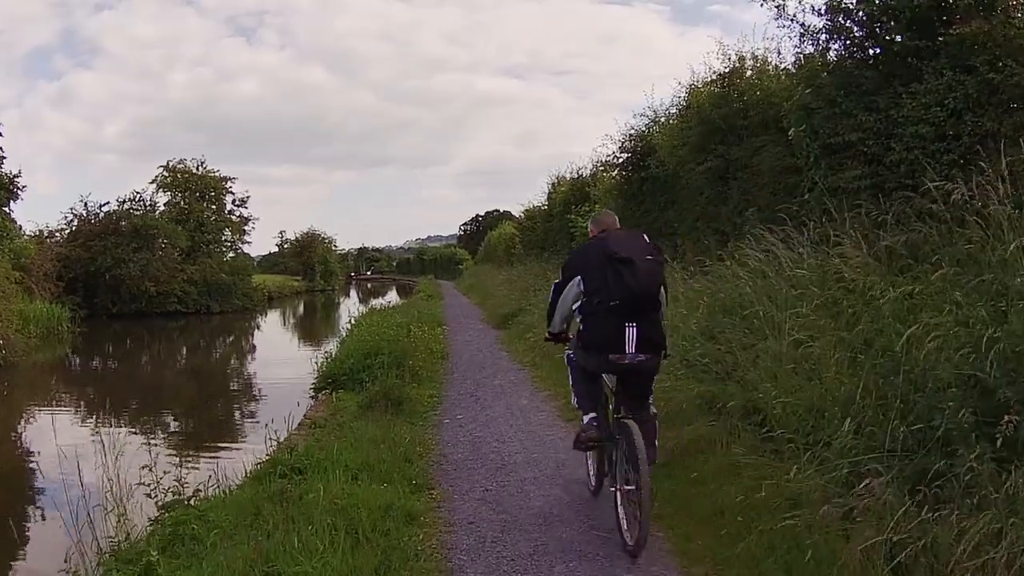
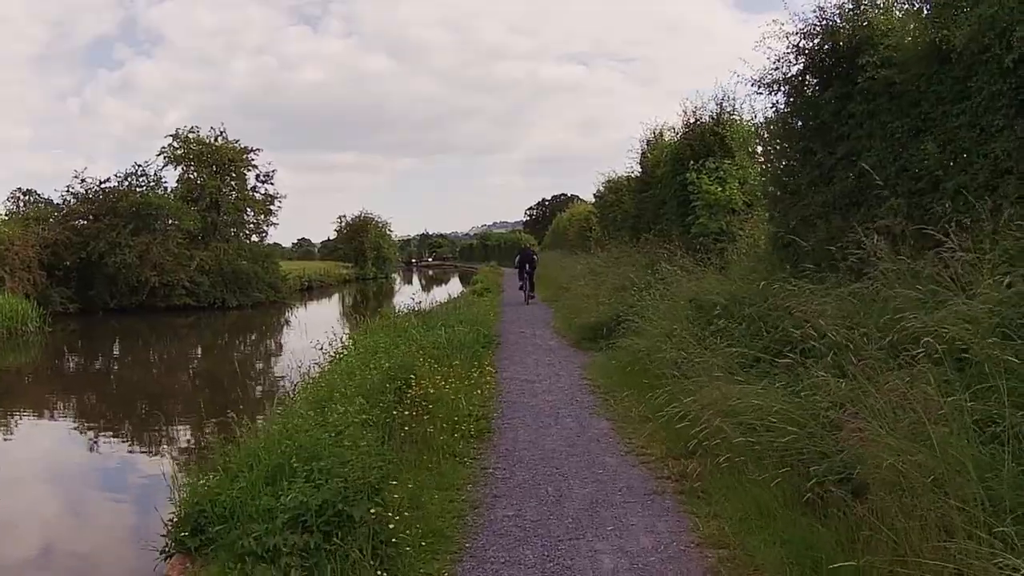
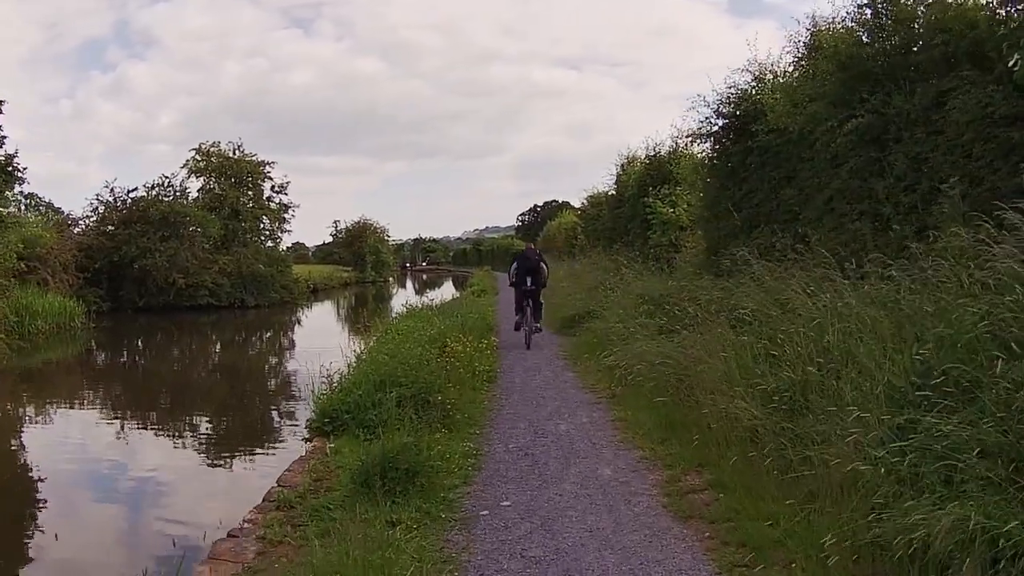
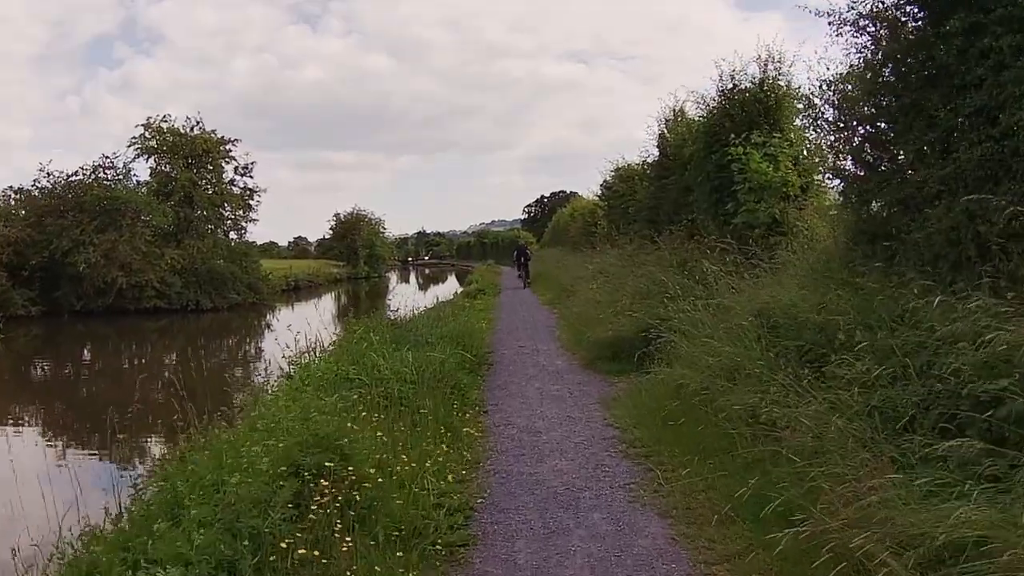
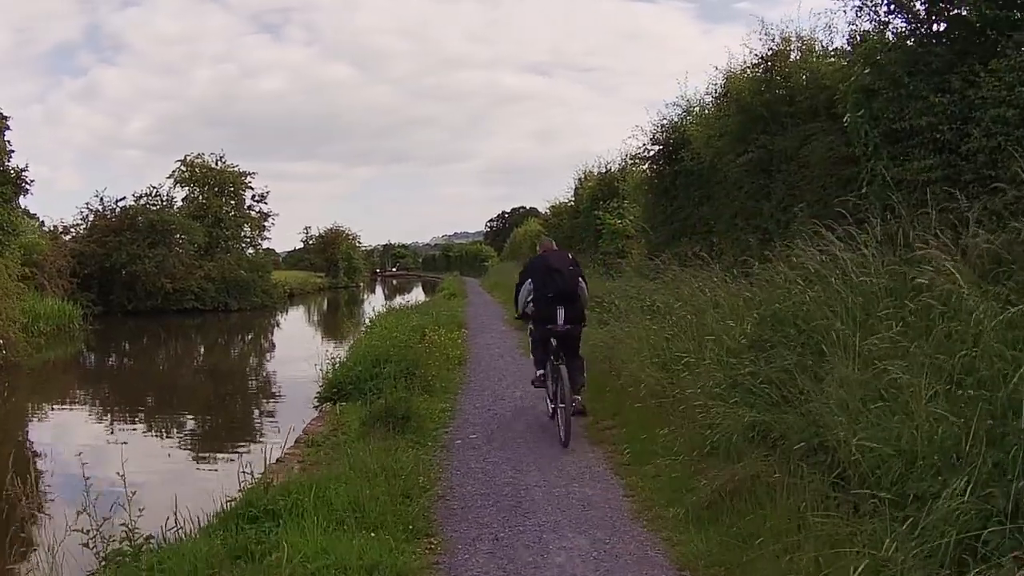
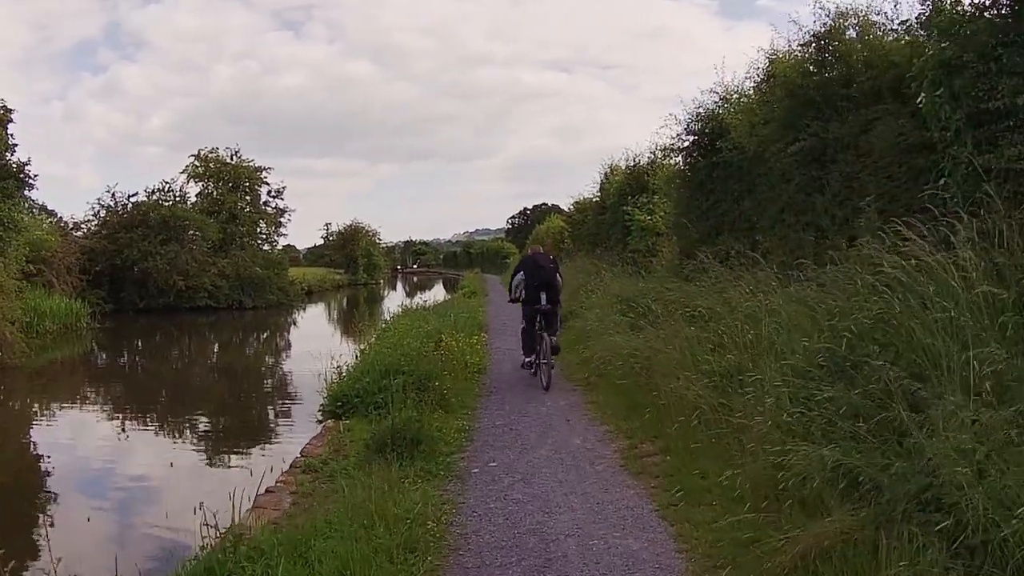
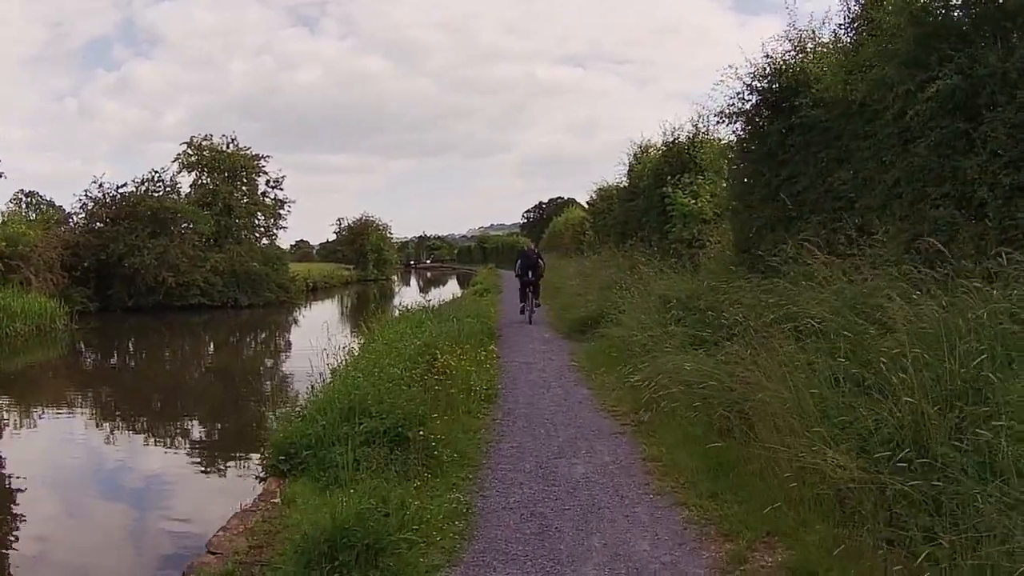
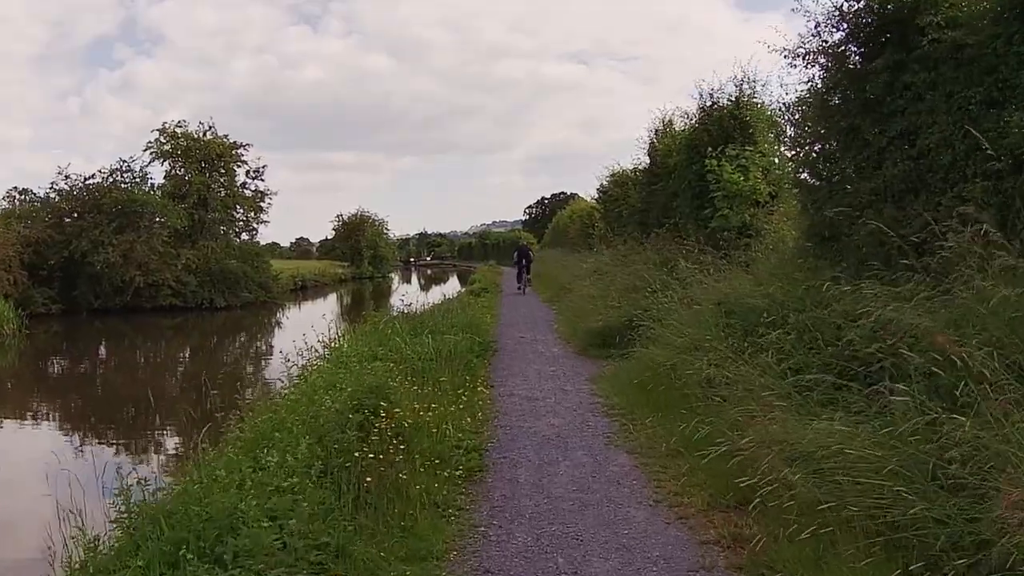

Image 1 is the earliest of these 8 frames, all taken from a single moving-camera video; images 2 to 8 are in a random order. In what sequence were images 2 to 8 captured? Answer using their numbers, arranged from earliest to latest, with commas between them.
5, 6, 3, 7, 2, 8, 4
